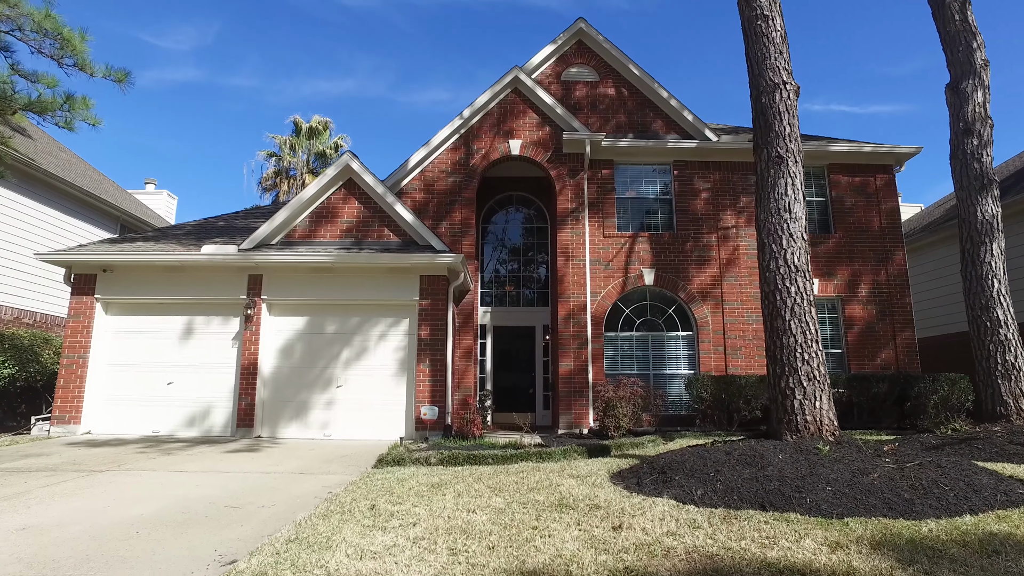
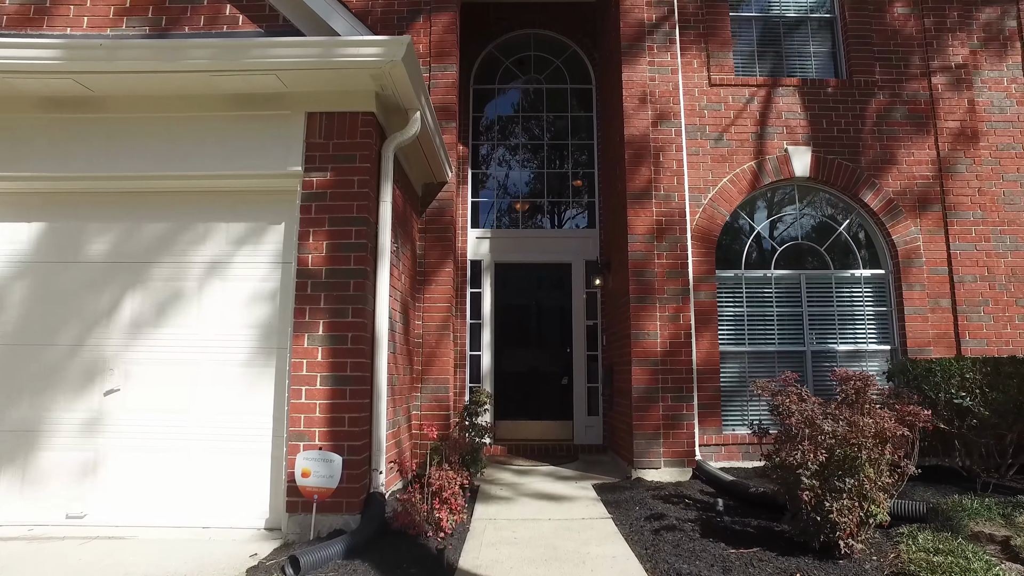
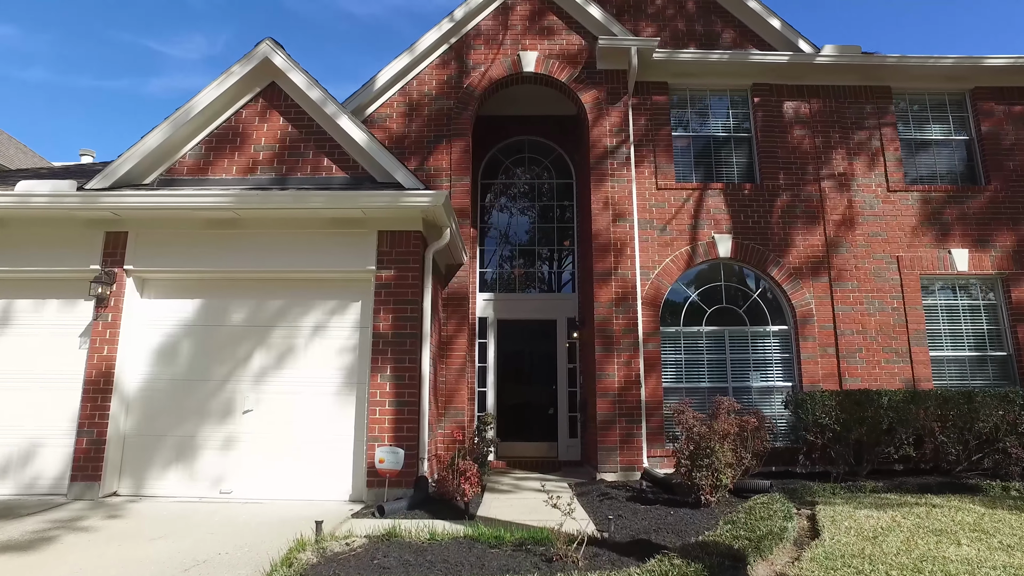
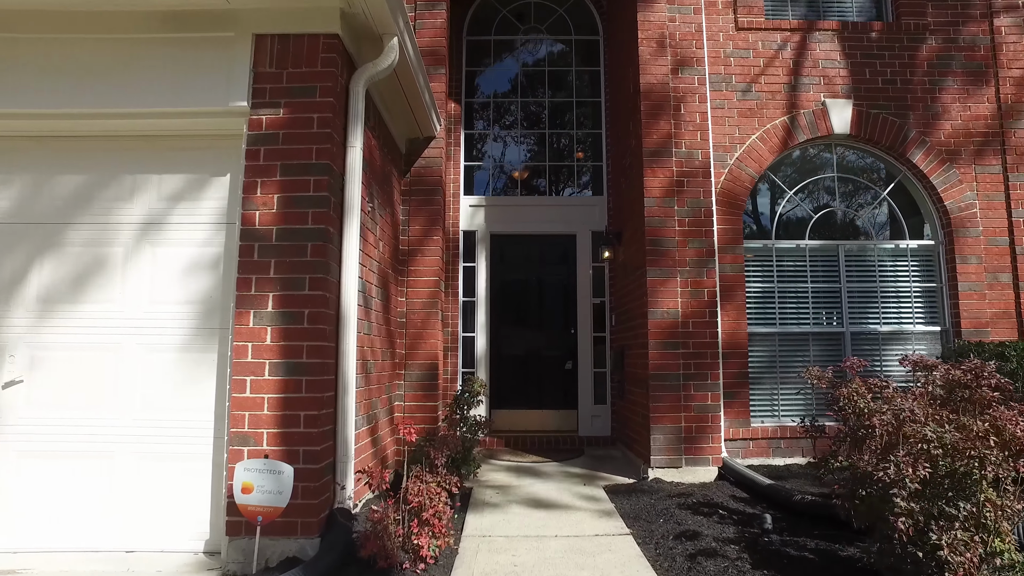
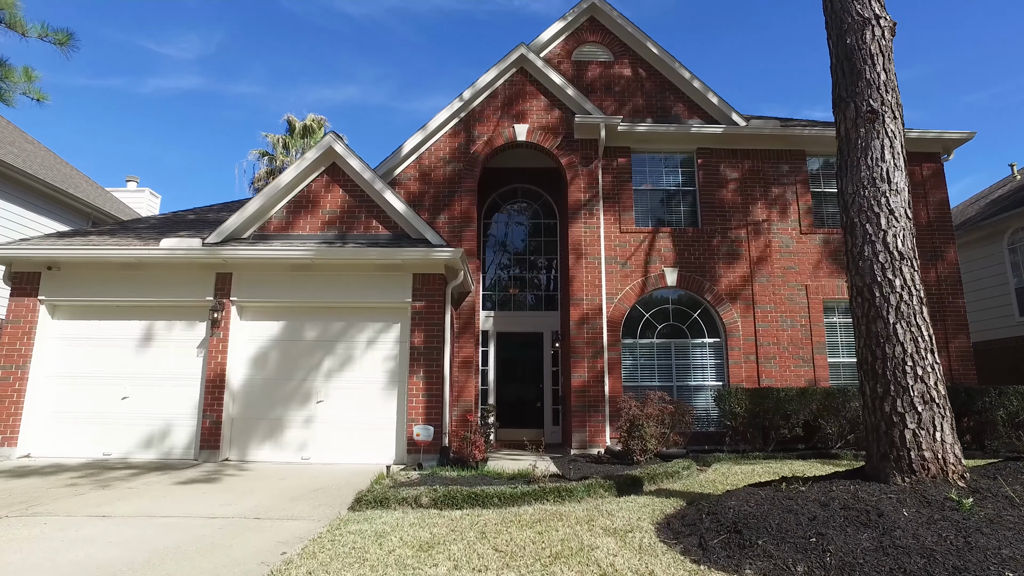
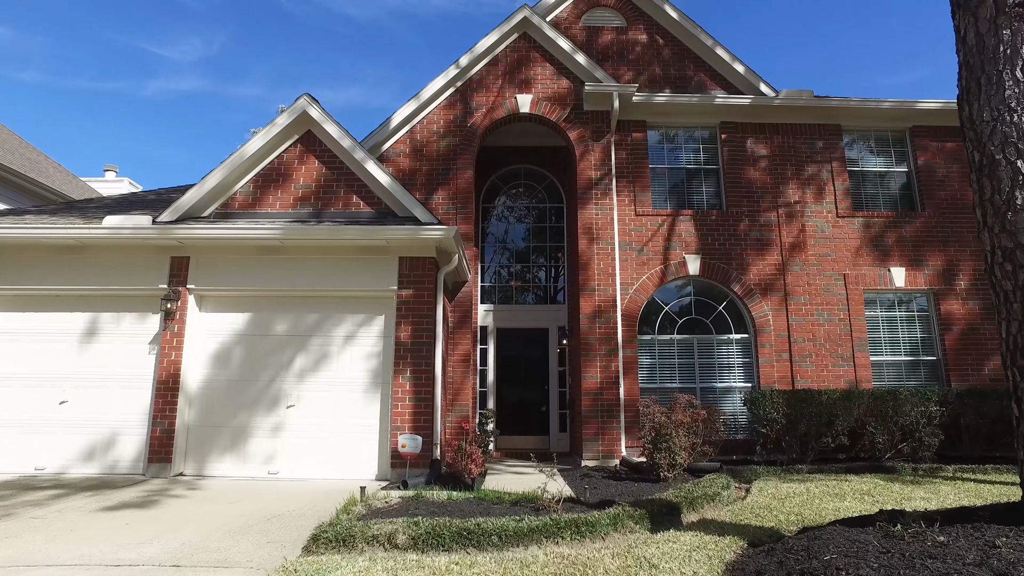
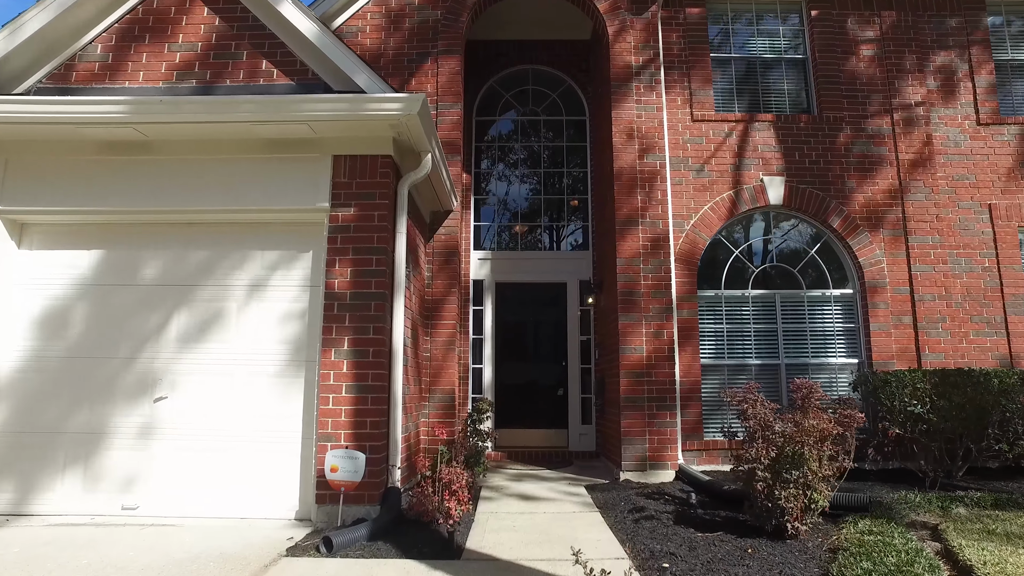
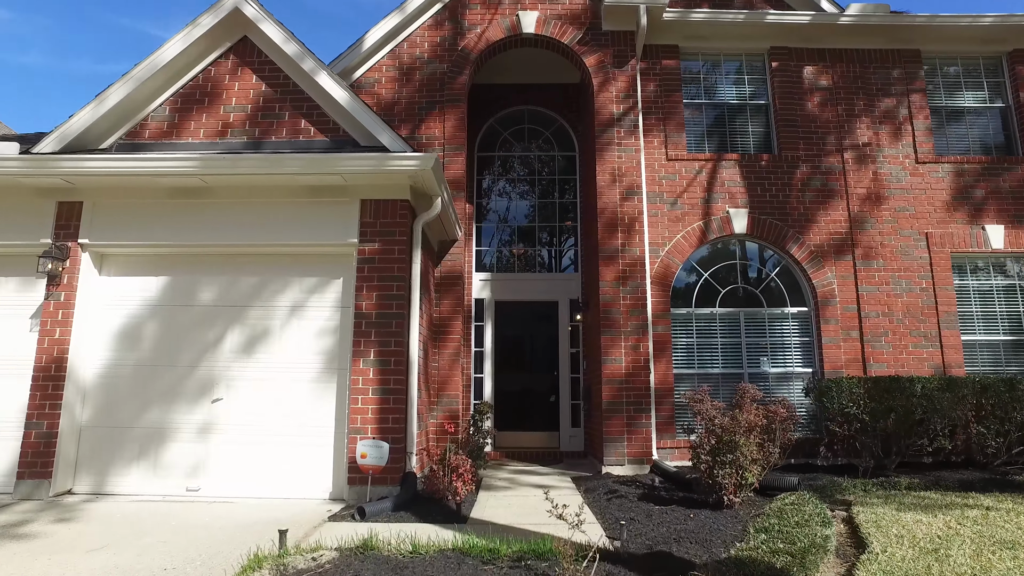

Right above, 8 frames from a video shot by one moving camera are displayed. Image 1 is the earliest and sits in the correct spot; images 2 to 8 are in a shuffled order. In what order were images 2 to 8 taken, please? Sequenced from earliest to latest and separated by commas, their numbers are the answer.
5, 6, 3, 8, 7, 2, 4
